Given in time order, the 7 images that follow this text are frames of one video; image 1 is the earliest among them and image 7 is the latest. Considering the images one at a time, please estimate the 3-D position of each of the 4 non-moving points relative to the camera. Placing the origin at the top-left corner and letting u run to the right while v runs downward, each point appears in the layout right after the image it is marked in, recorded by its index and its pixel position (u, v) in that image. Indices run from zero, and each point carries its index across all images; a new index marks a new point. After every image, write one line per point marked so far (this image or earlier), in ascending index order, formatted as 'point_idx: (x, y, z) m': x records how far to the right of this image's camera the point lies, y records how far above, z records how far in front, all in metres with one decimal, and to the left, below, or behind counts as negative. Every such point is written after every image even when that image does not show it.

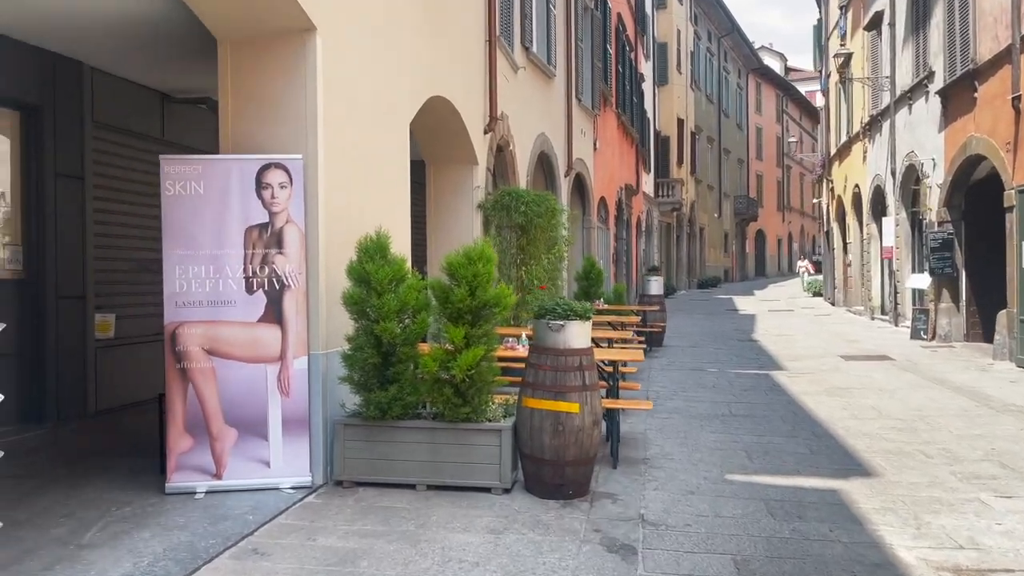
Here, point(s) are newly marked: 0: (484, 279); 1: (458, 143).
0: (-0.2, +0.1, +5.2) m
1: (-0.6, +1.7, +9.6) m
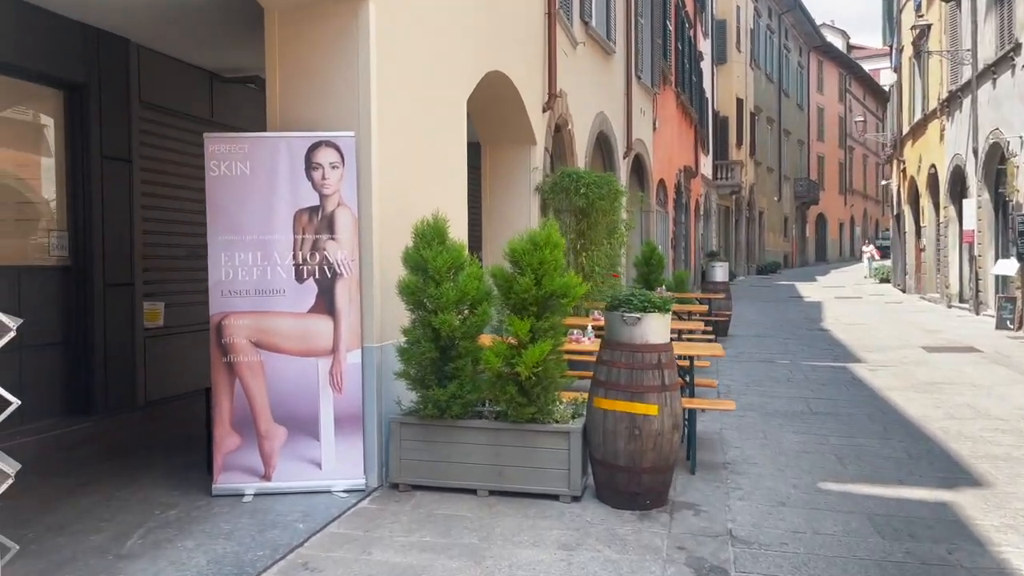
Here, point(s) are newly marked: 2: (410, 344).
0: (+0.2, +0.1, +4.7) m
1: (+0.1, +1.9, +9.1) m
2: (-0.6, -0.3, +4.8) m
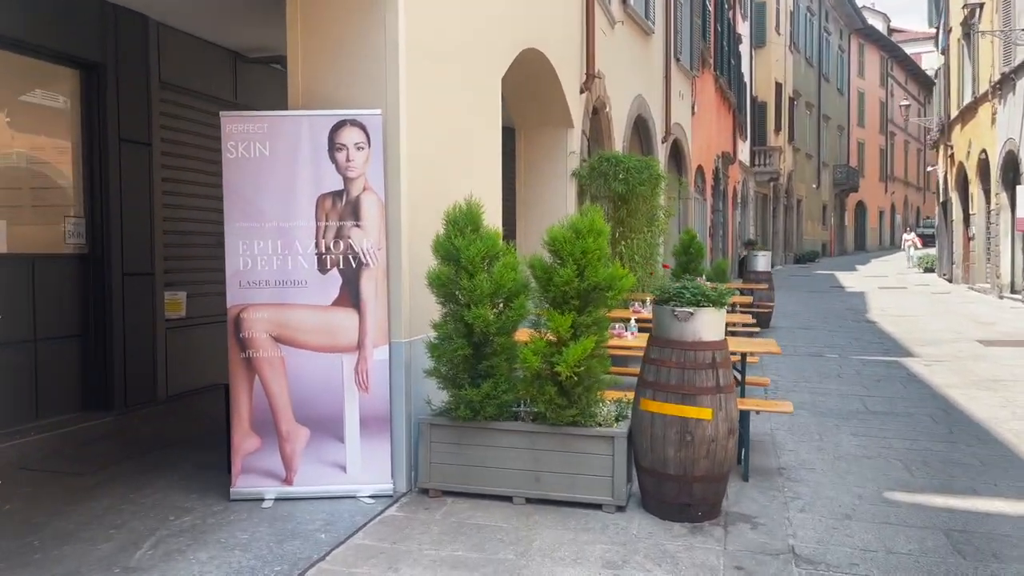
0: (+0.4, +0.2, +4.3) m
1: (+0.4, +2.0, +8.7) m
2: (-0.4, -0.3, +4.5) m
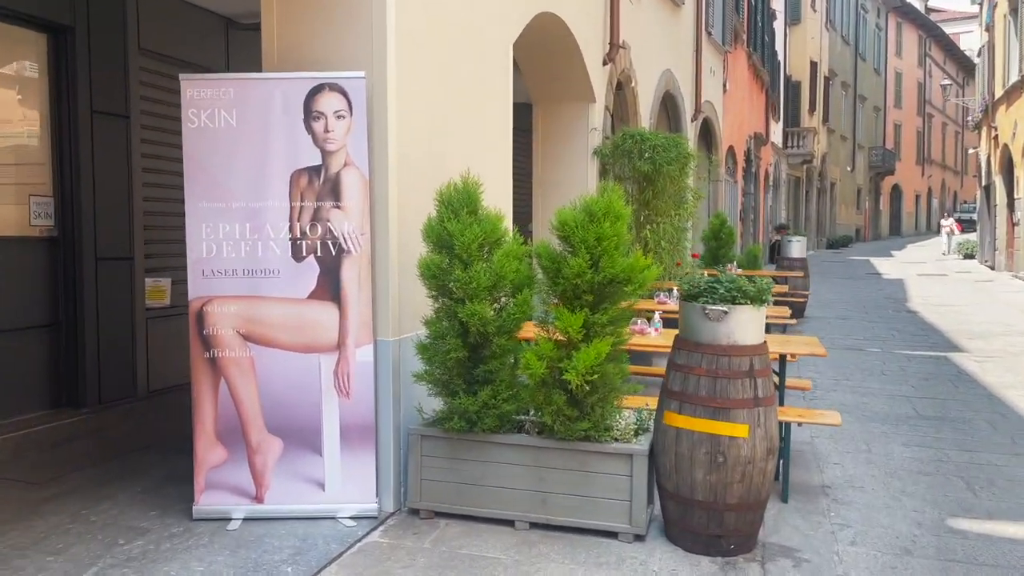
0: (+0.4, +0.2, +3.7) m
1: (+0.6, +2.1, +8.0) m
2: (-0.4, -0.2, +3.9) m
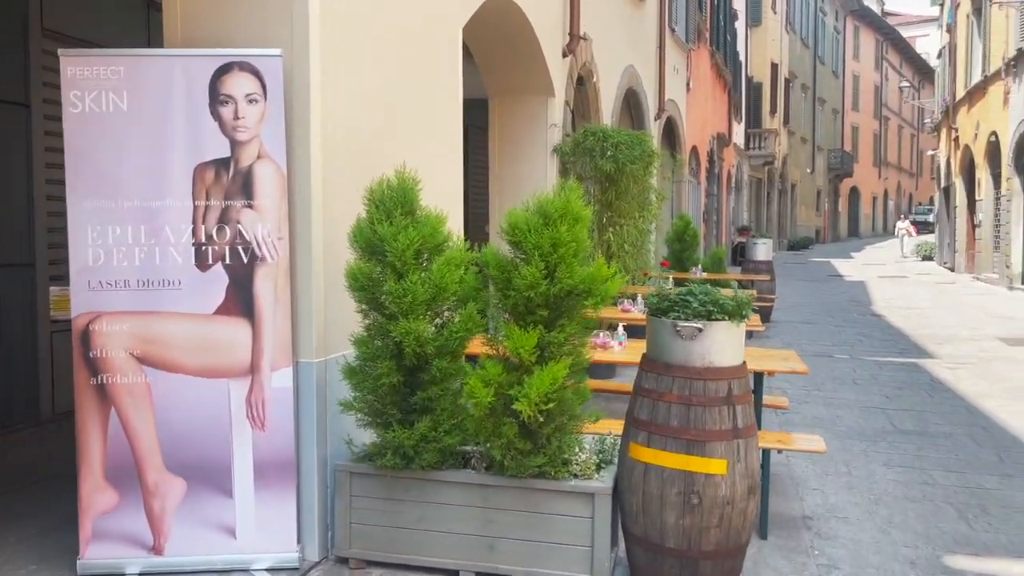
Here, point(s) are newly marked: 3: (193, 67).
0: (+0.2, +0.1, +3.1) m
1: (+0.2, +2.0, +7.5) m
2: (-0.6, -0.3, +3.3) m
3: (-1.3, +0.9, +3.3) m
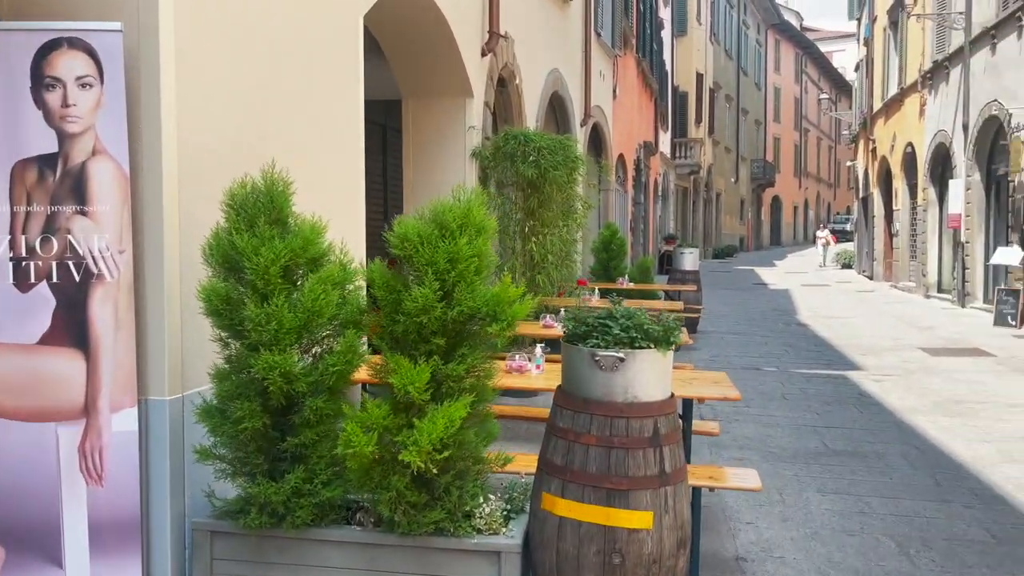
0: (-0.1, +0.1, +2.7) m
1: (-0.6, +1.9, +7.0) m
2: (-1.0, -0.4, +2.7) m
3: (-1.7, +0.8, +2.7) m
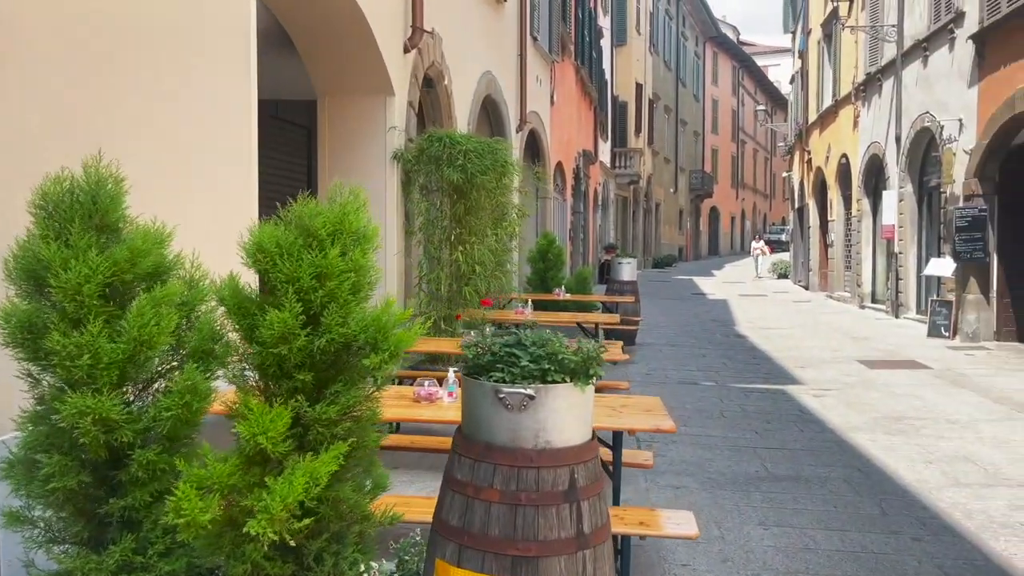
0: (-0.5, 0.0, +2.2) m
1: (-1.2, +1.8, +6.5) m
2: (-1.3, -0.4, +2.2) m
3: (-2.0, +0.8, +2.1) m
